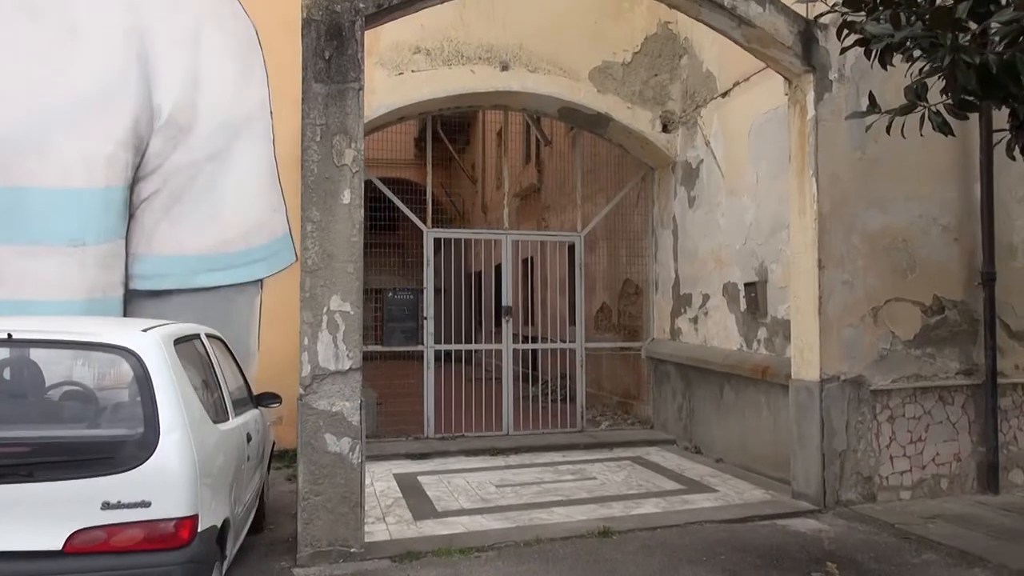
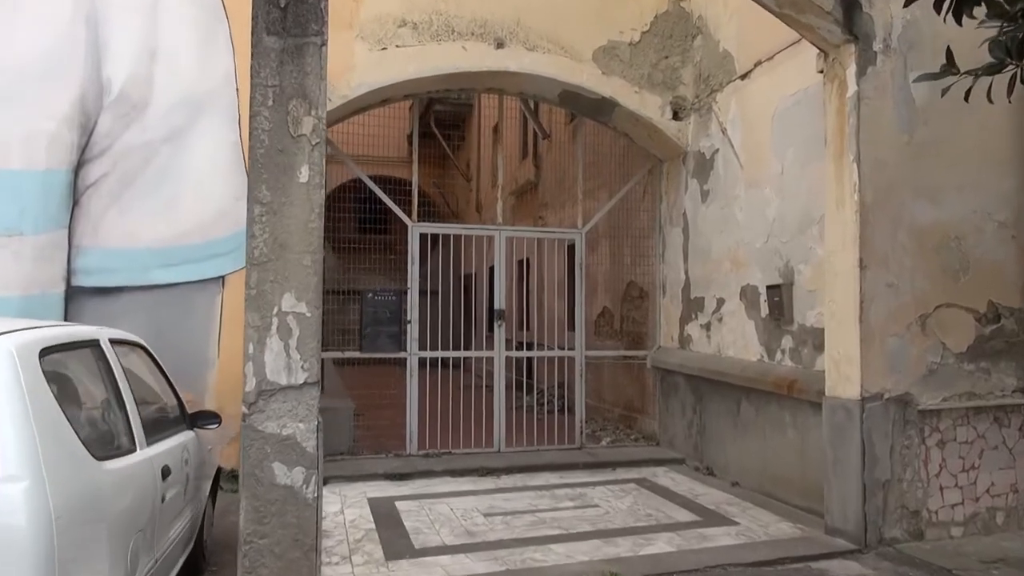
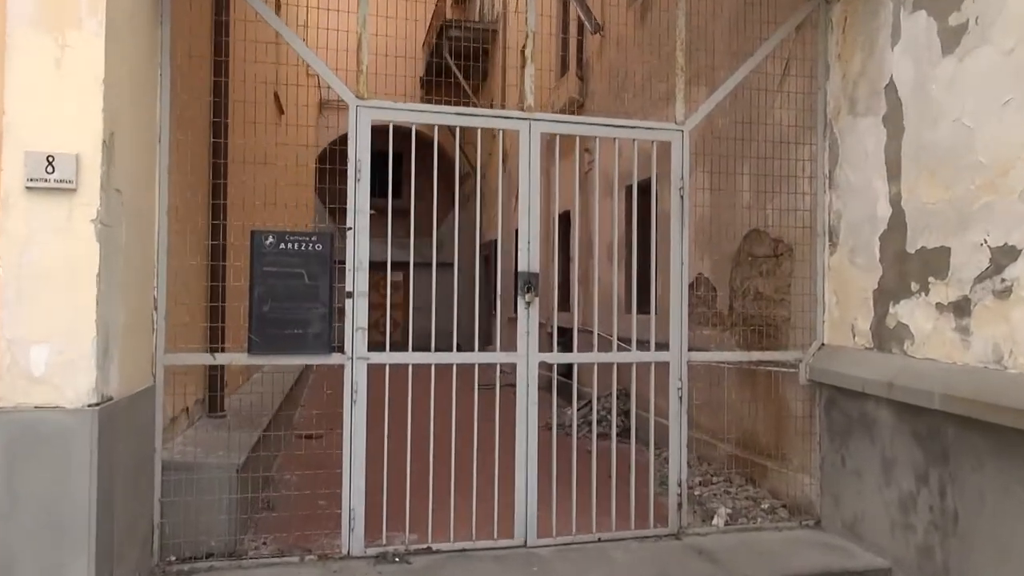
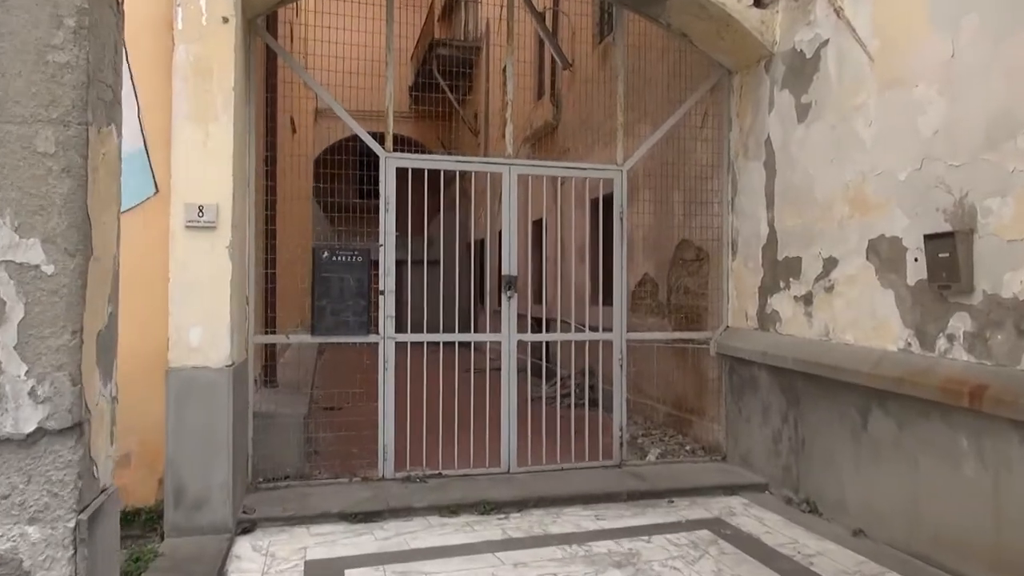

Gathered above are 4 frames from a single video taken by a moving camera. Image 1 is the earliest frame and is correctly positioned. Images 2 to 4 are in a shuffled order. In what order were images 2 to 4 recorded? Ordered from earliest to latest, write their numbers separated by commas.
2, 4, 3
